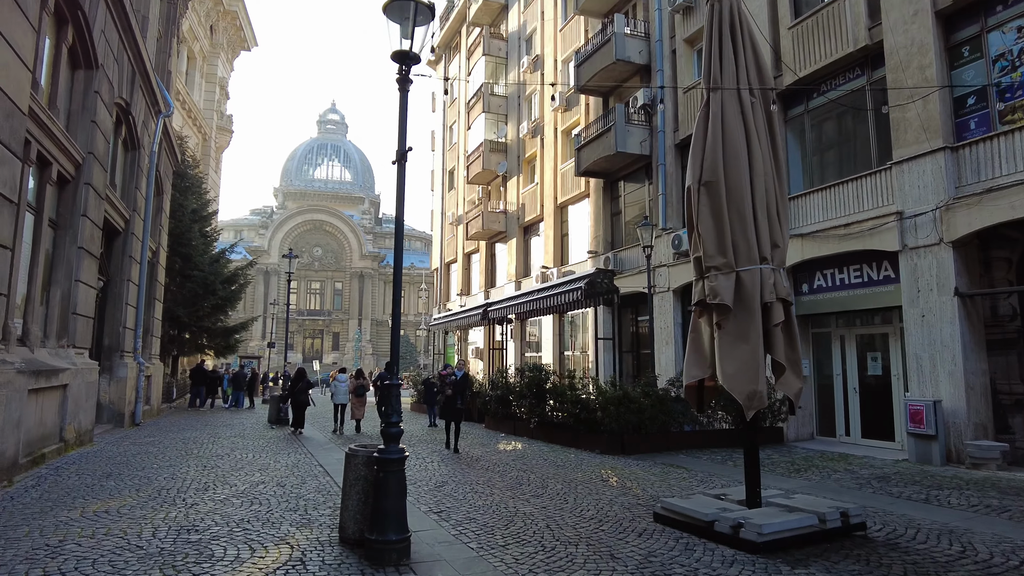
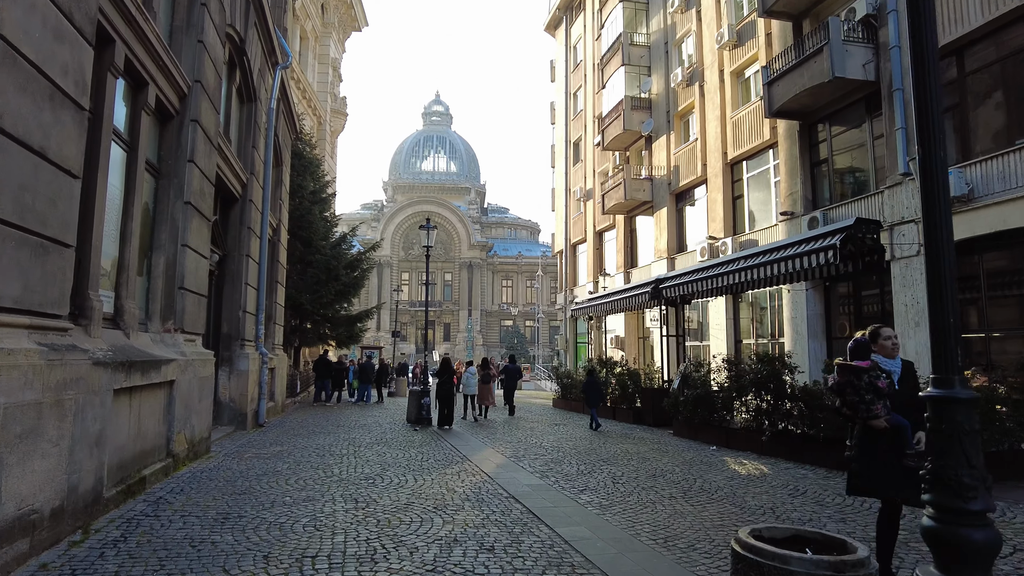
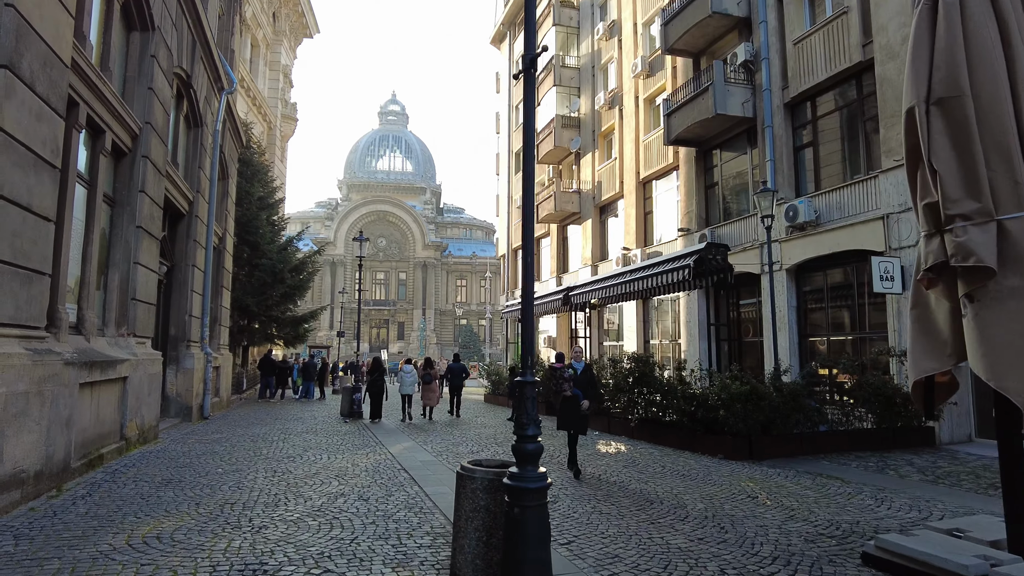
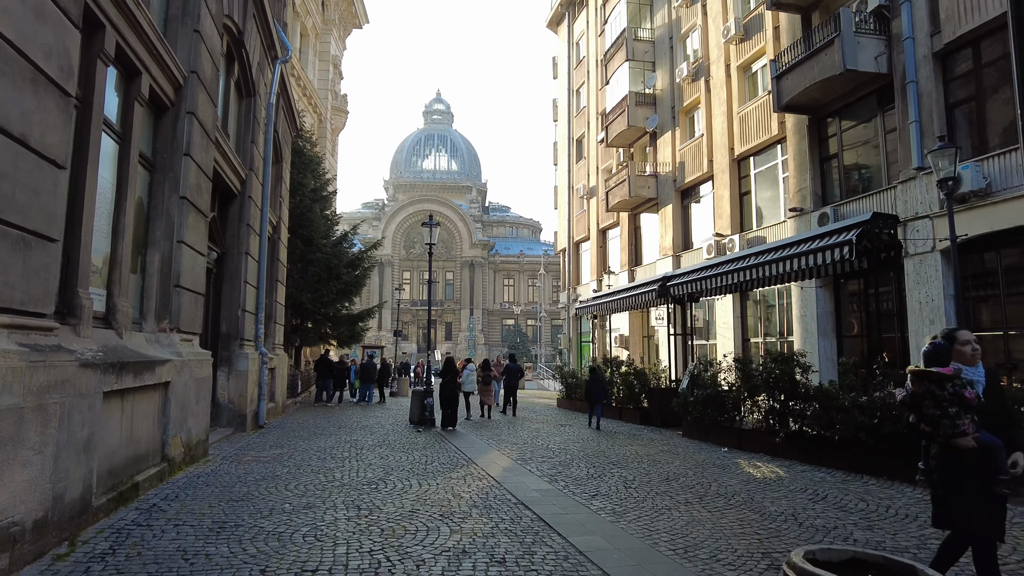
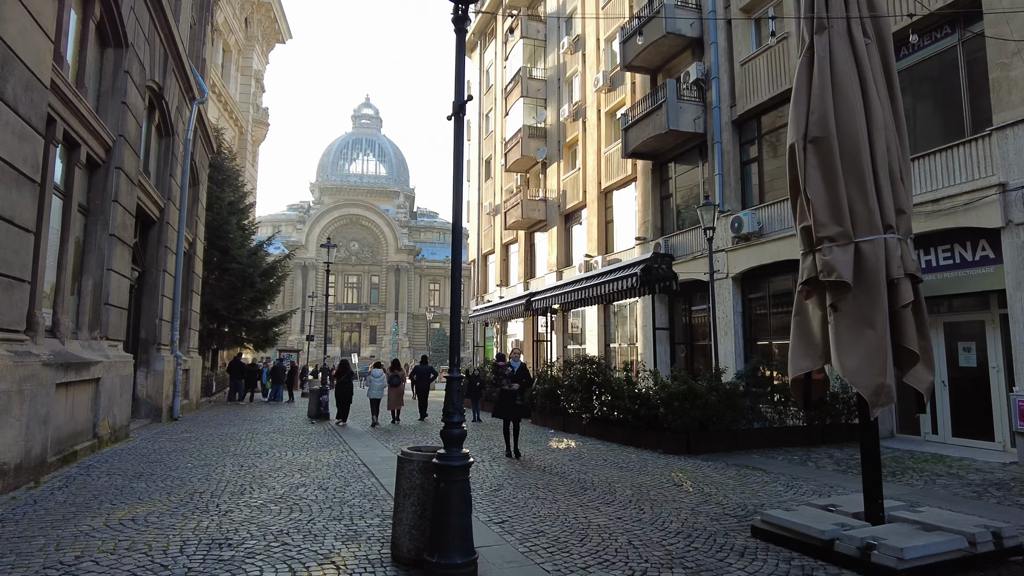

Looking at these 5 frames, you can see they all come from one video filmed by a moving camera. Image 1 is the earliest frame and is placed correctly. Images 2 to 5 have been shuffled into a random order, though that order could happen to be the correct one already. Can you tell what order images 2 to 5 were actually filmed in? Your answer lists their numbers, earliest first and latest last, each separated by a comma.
5, 3, 2, 4
